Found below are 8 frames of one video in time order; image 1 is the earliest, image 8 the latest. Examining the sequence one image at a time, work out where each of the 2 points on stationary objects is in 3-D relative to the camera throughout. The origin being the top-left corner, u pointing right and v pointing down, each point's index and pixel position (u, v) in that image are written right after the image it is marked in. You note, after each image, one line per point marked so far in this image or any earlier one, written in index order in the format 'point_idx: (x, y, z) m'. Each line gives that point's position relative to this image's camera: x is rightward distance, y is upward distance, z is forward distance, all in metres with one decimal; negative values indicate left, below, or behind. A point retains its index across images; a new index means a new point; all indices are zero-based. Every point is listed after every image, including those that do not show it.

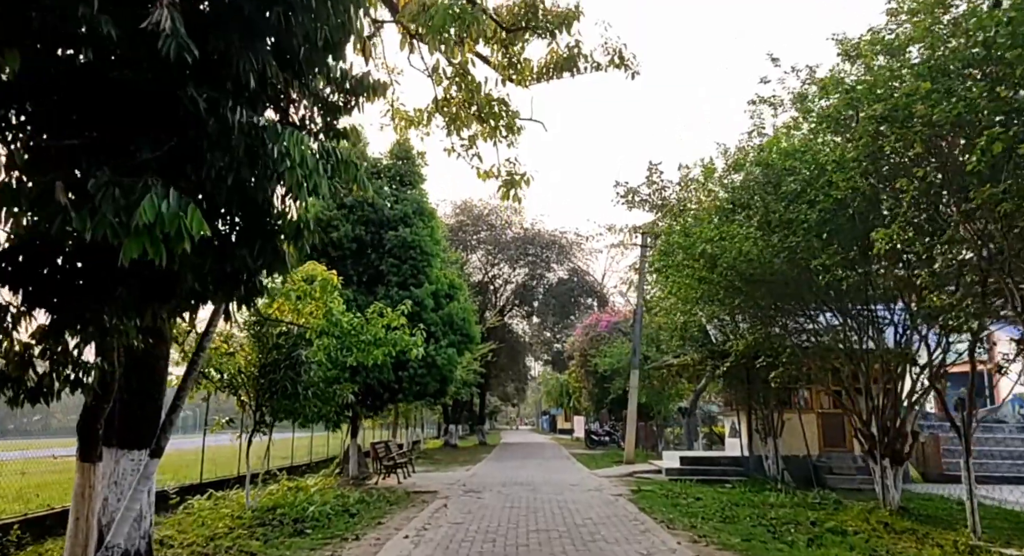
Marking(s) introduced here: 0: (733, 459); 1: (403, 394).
0: (+5.1, -4.2, +17.2) m
1: (-2.3, -2.5, +15.8) m
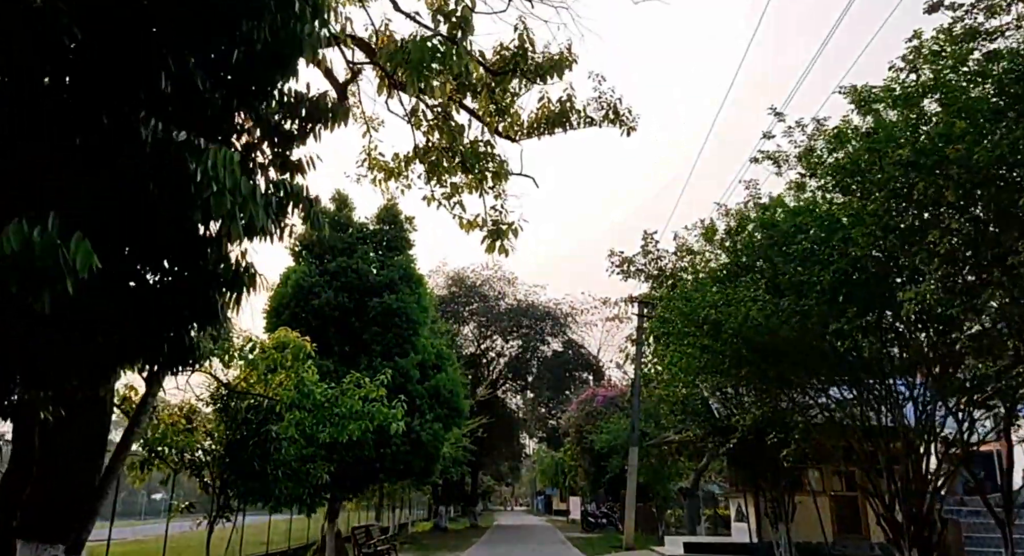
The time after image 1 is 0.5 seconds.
0: (+4.9, -5.7, +16.0) m
1: (-2.5, -3.8, +14.7) m
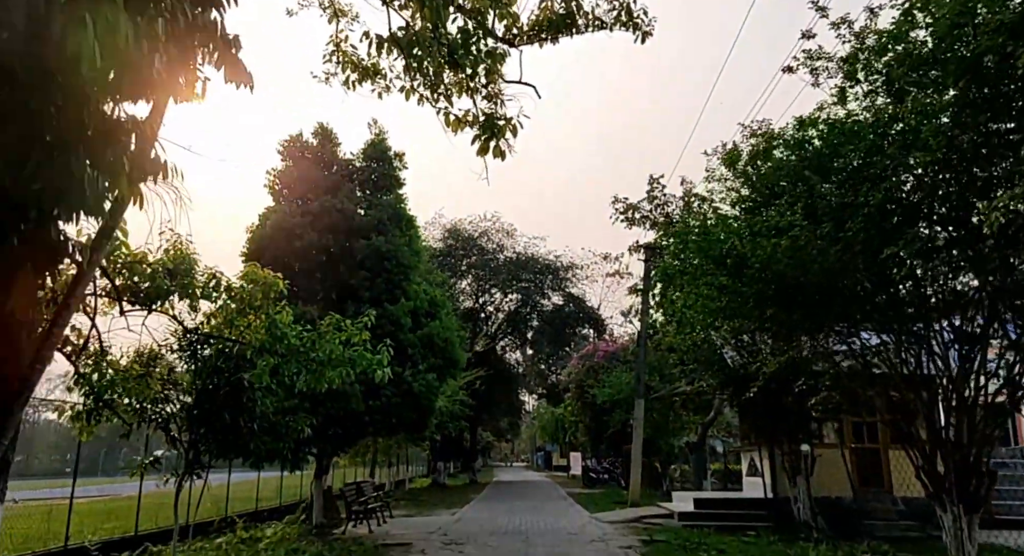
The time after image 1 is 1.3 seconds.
0: (+4.9, -4.5, +15.0) m
1: (-2.5, -2.7, +13.7) m
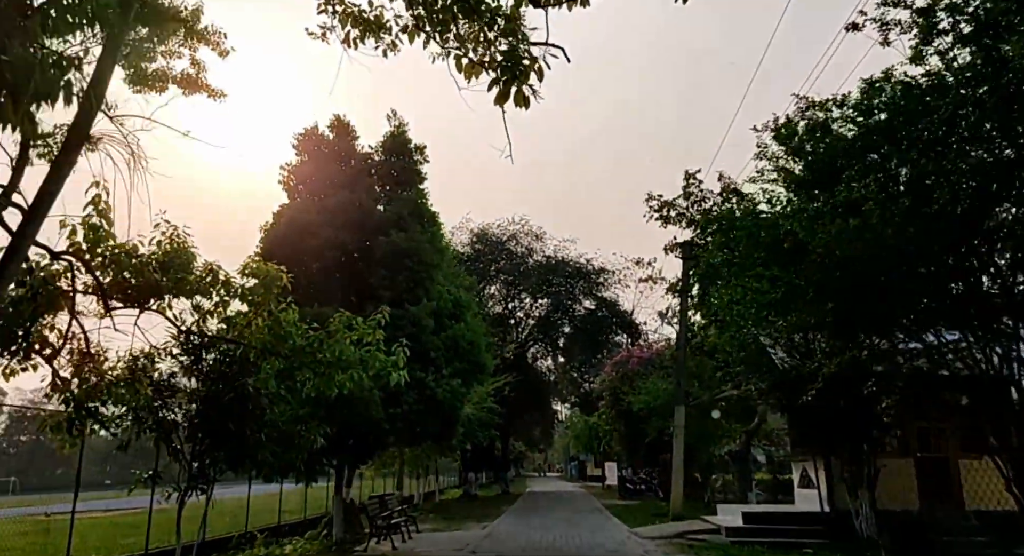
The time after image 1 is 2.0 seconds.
0: (+5.5, -4.4, +13.8) m
1: (-1.9, -2.7, +12.8) m
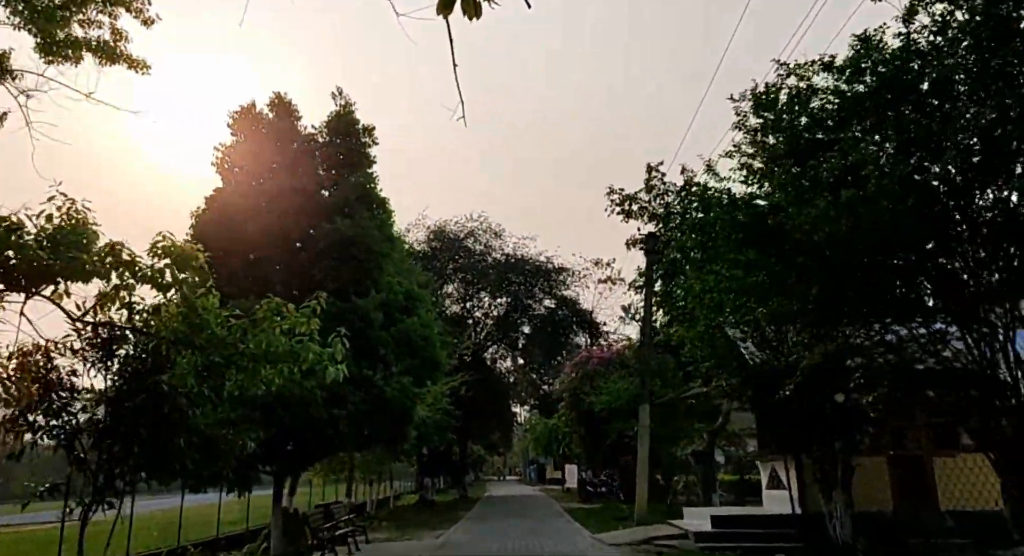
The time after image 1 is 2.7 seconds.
0: (+4.7, -4.2, +13.1) m
1: (-2.6, -2.5, +11.7) m
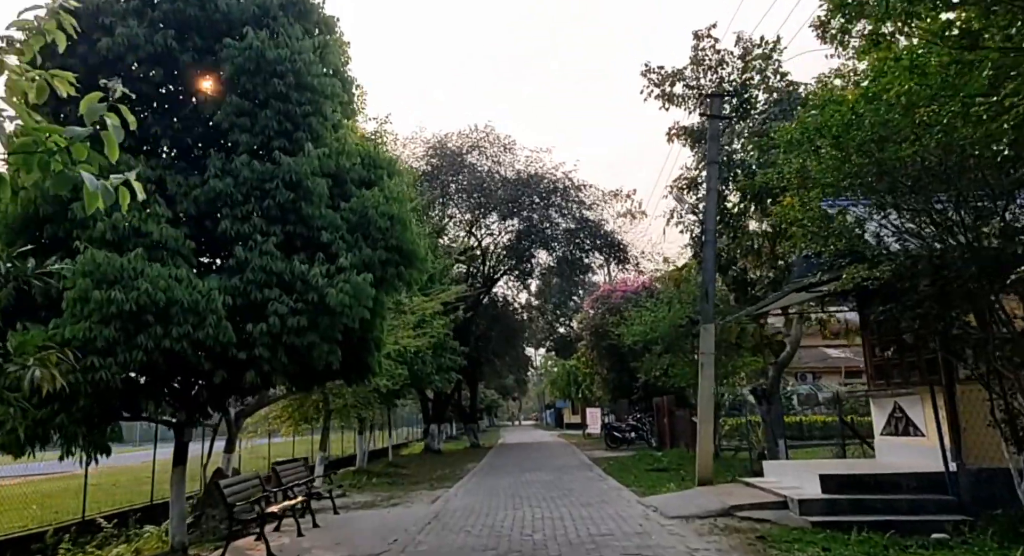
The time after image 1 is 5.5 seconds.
0: (+5.0, -2.4, +8.9) m
1: (-2.5, -1.0, +7.5) m
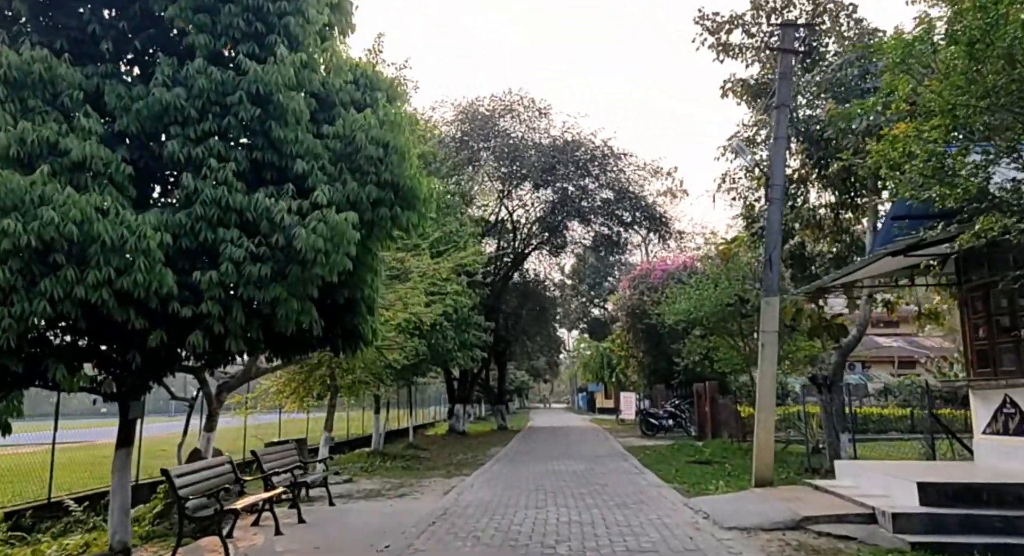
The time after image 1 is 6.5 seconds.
0: (+5.2, -2.0, +7.0) m
1: (-2.3, -0.5, +5.9) m
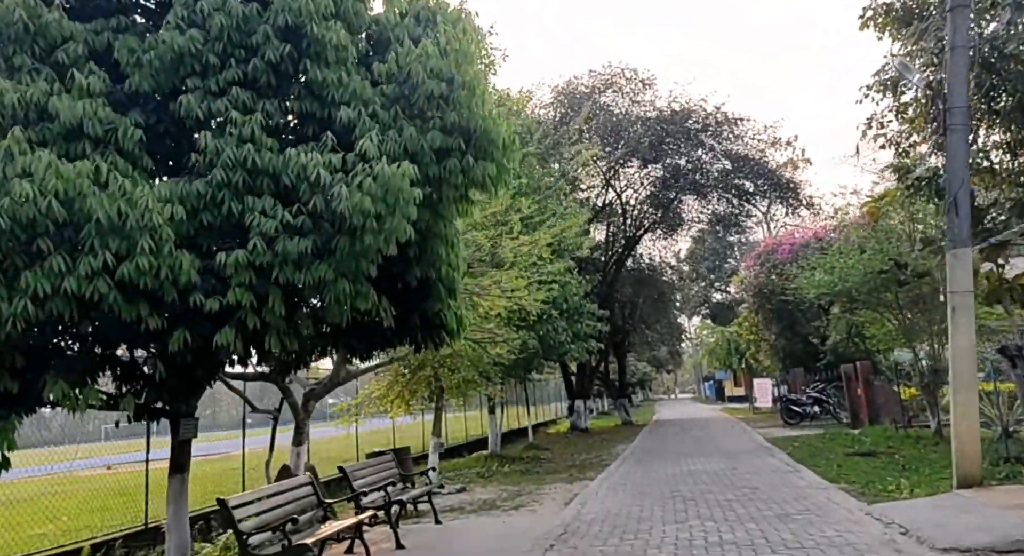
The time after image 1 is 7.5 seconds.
0: (+6.1, -1.4, +4.7) m
1: (-1.6, -0.3, +4.7) m
